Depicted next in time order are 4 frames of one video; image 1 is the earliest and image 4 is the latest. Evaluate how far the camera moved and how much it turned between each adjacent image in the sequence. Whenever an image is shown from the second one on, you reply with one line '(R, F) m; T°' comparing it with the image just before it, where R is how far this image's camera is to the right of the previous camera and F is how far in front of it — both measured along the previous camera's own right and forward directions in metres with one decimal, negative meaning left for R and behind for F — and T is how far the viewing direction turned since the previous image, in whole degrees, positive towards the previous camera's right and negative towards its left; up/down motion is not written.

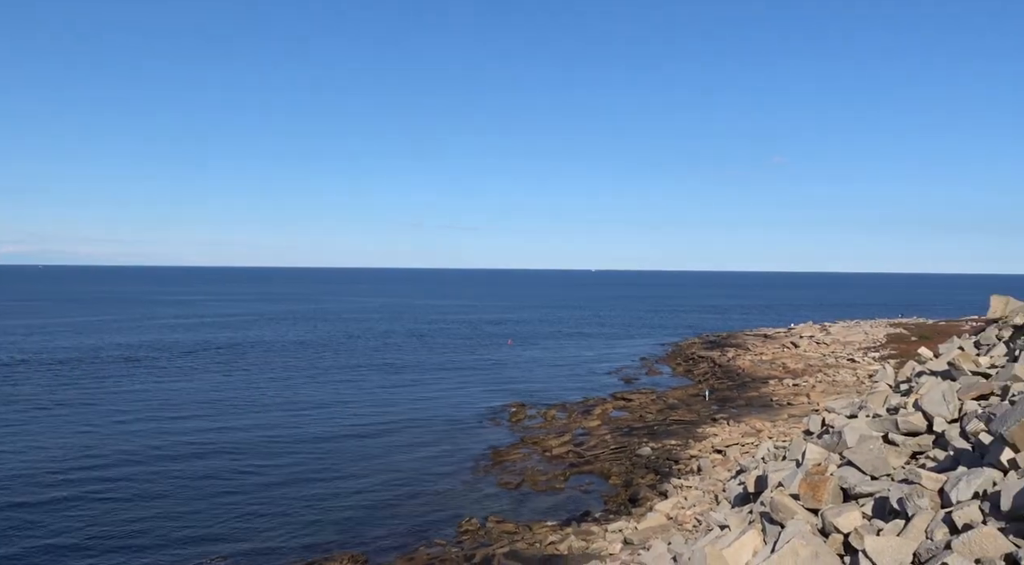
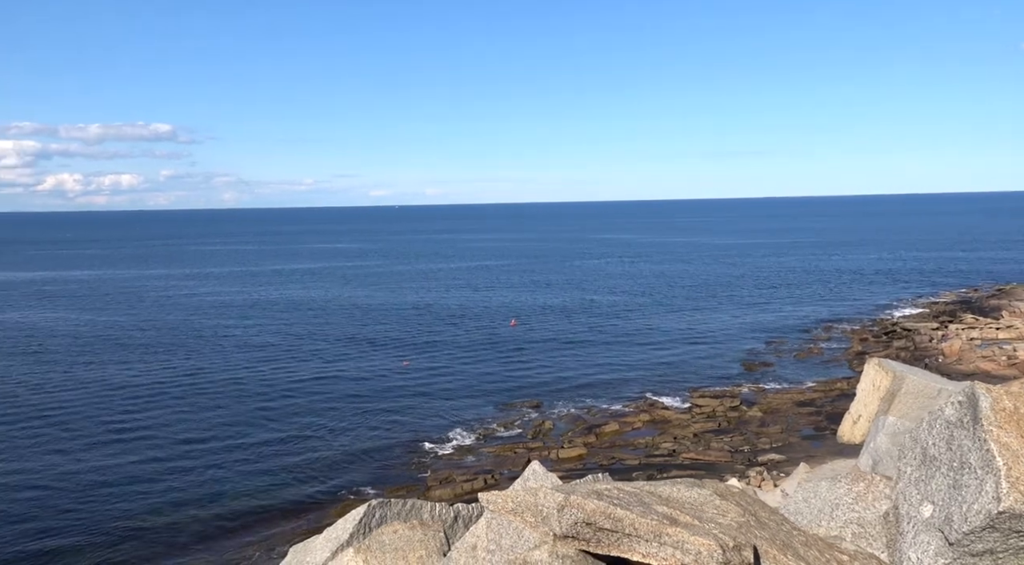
(+1.0, +3.6) m; -16°
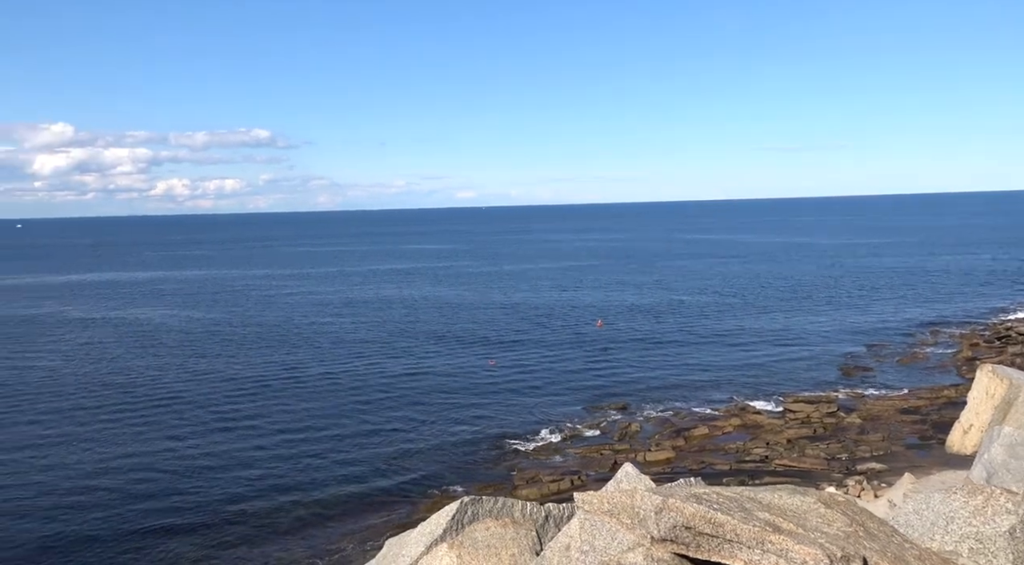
(-0.1, +0.3) m; -5°
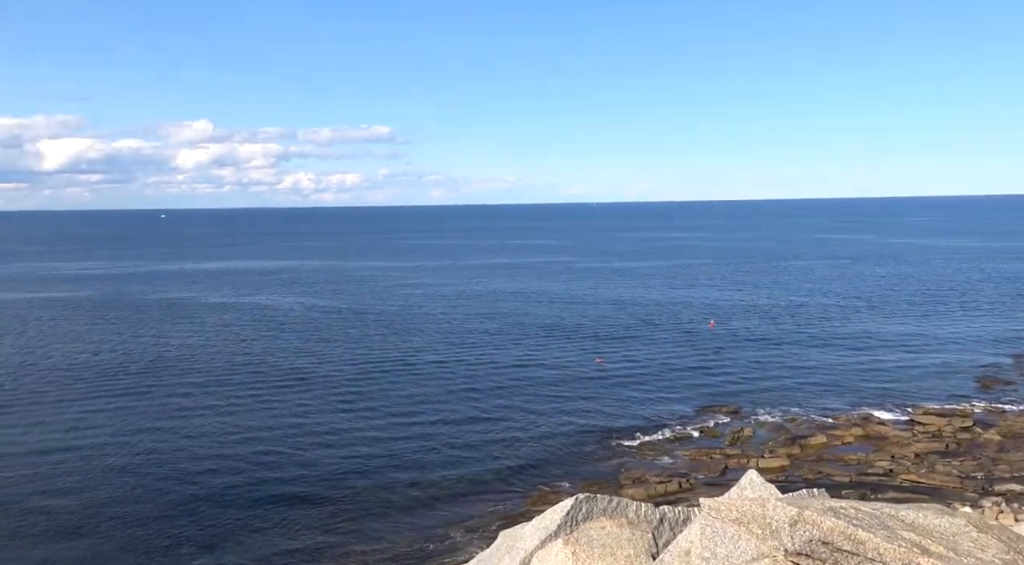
(-0.1, +0.7) m; -7°
